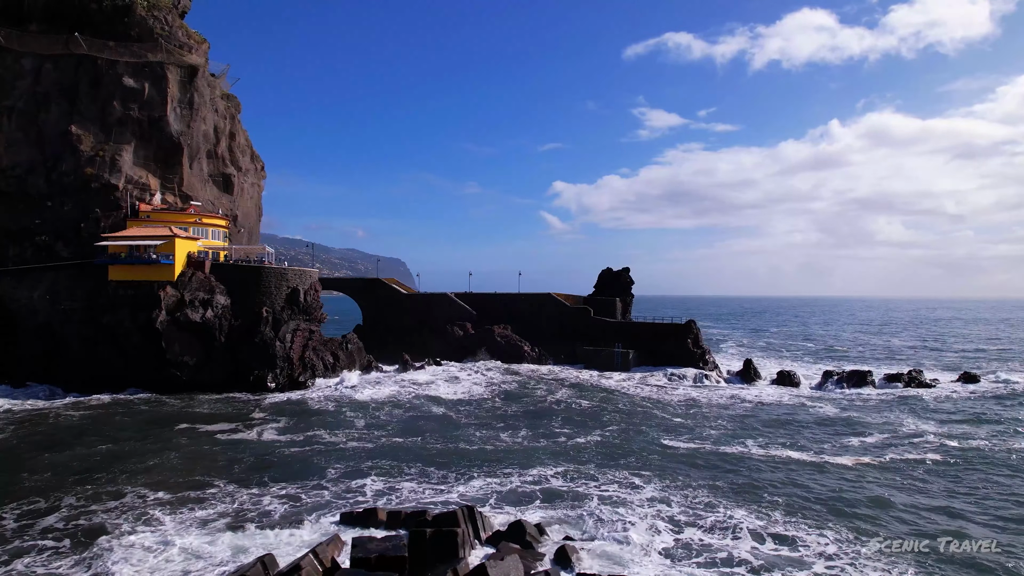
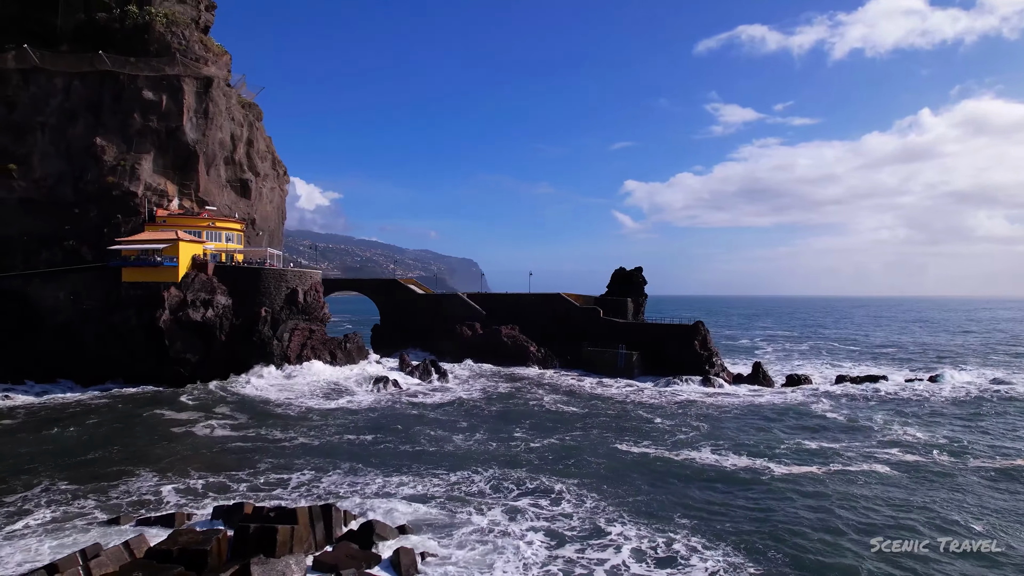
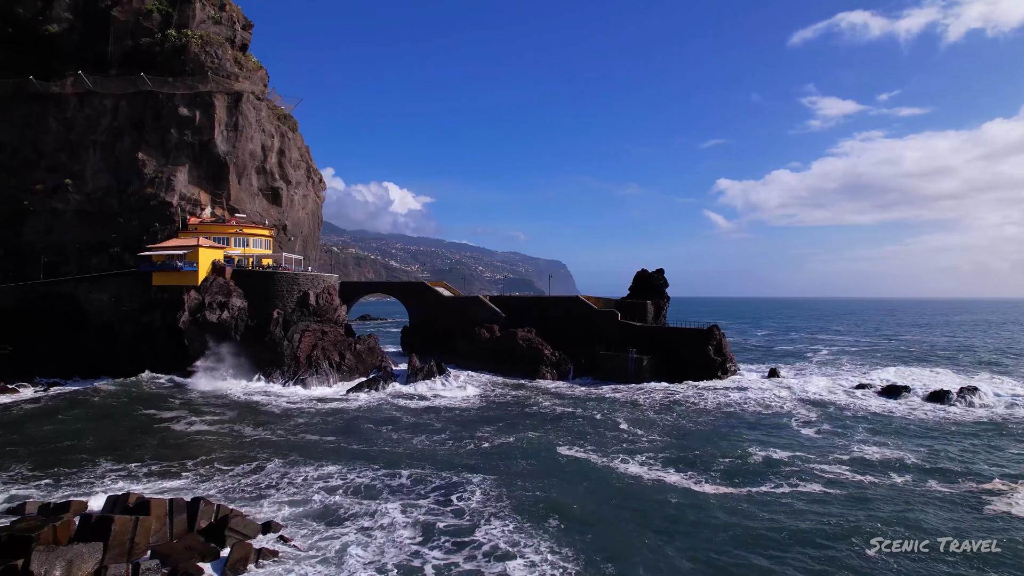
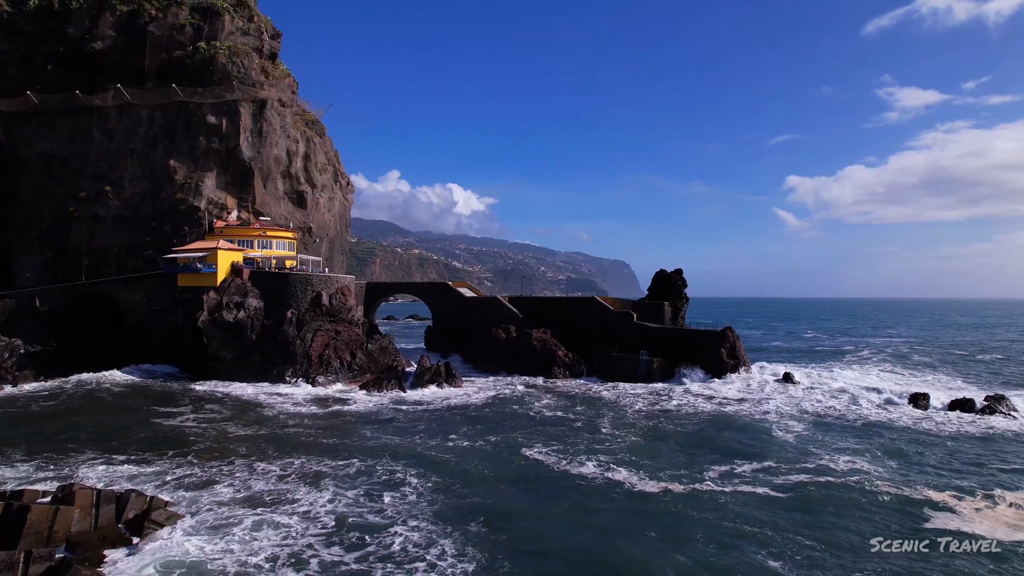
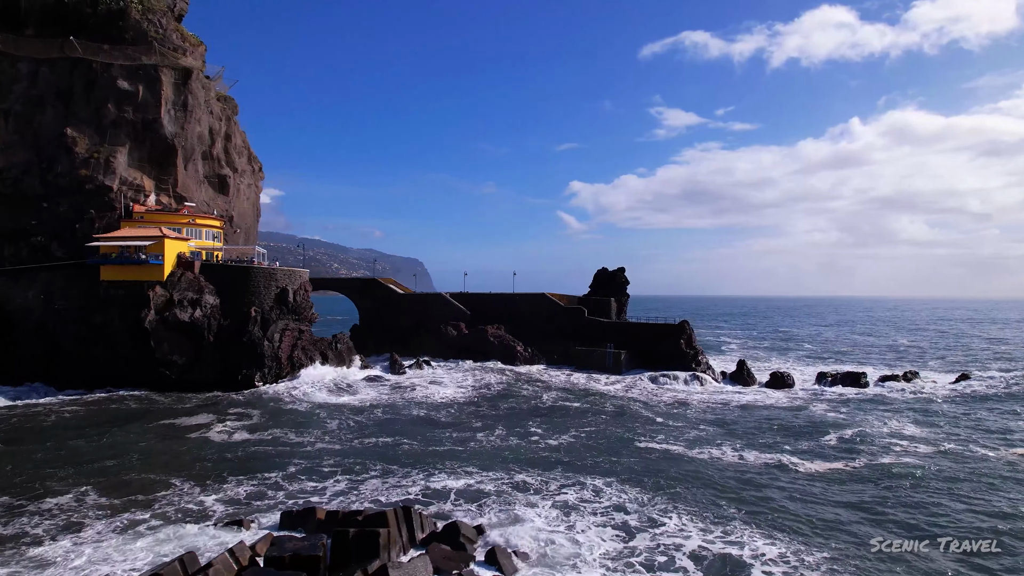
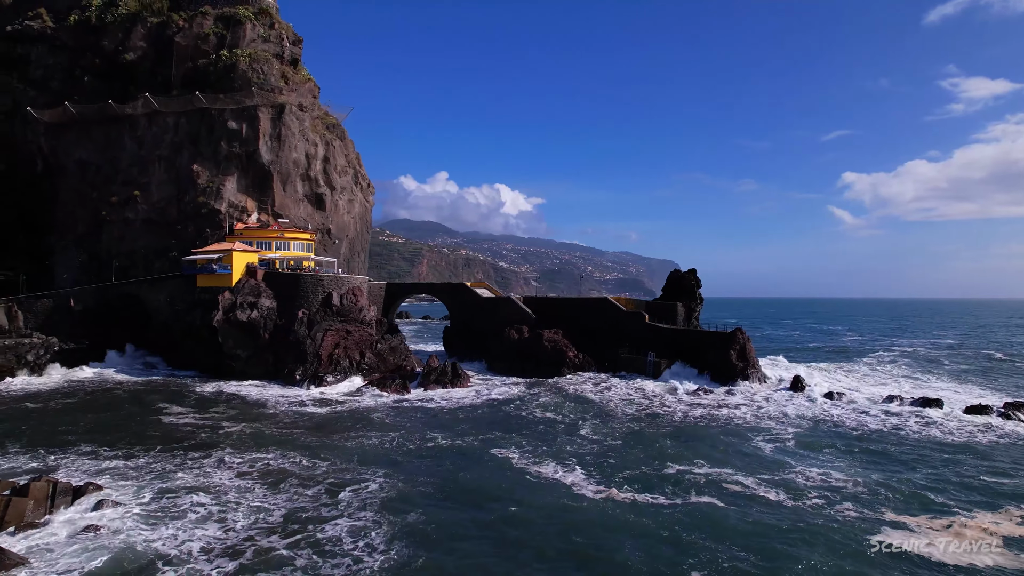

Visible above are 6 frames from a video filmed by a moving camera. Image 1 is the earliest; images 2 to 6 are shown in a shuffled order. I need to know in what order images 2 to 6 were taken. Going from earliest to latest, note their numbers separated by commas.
5, 2, 3, 4, 6
